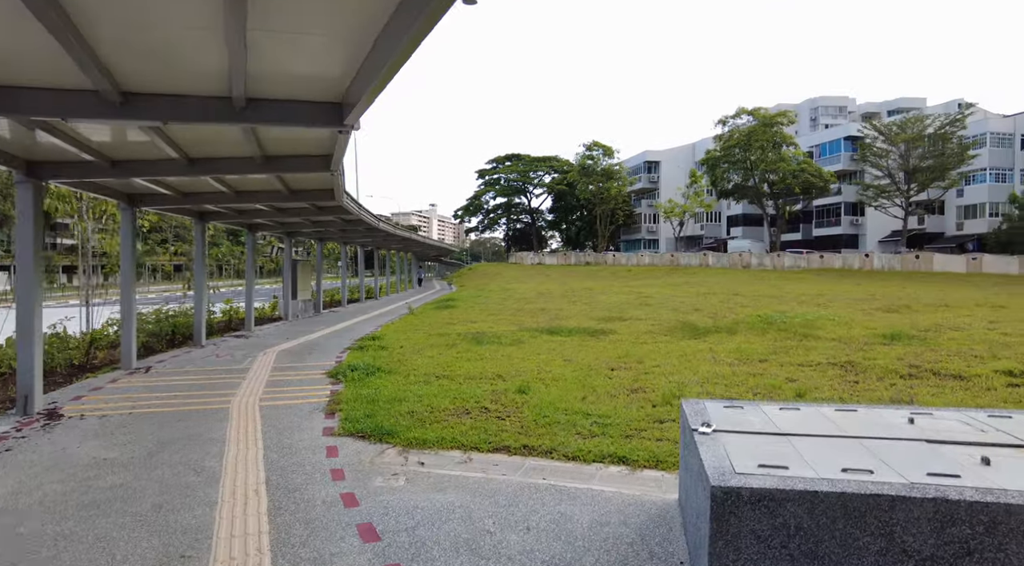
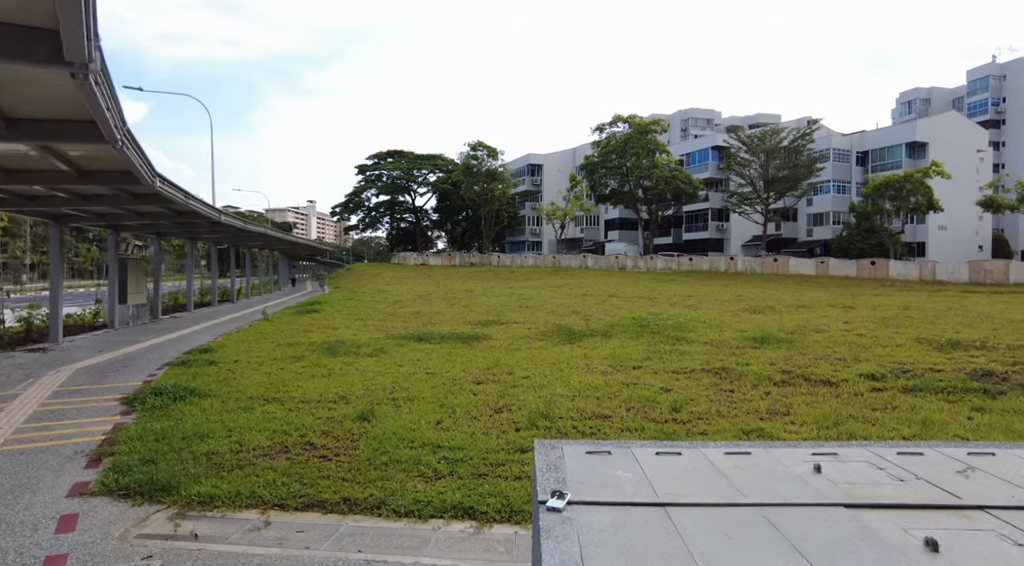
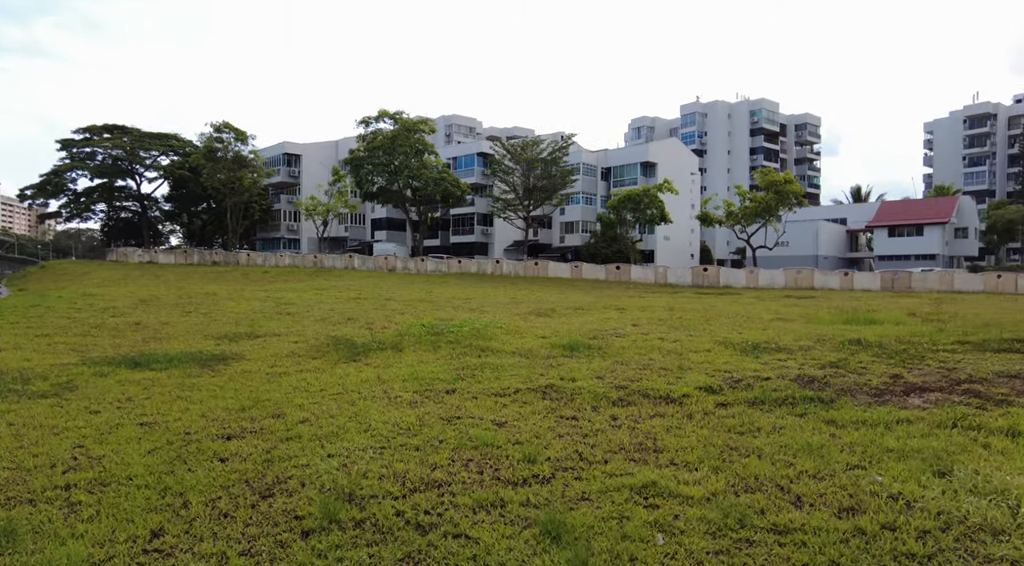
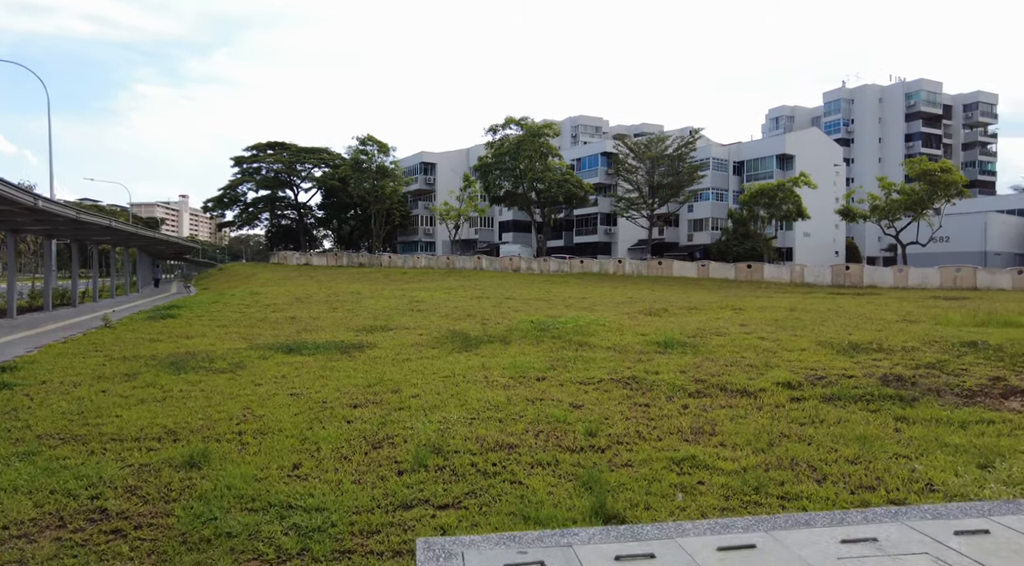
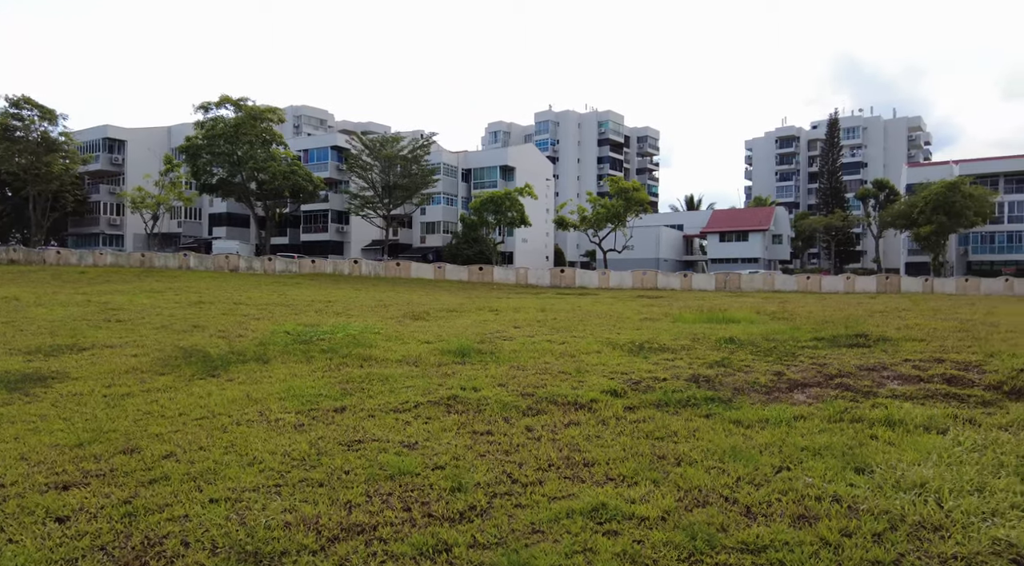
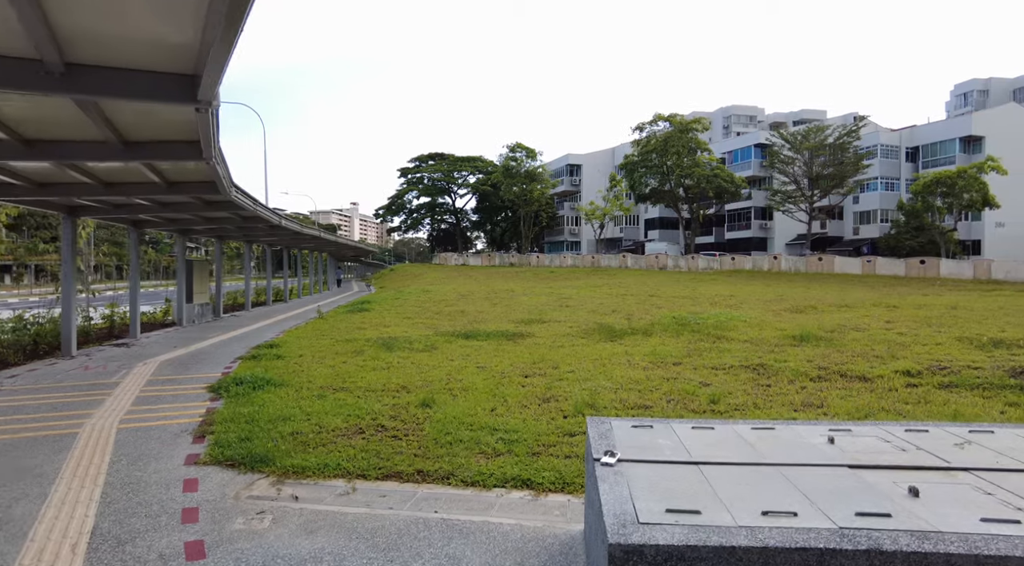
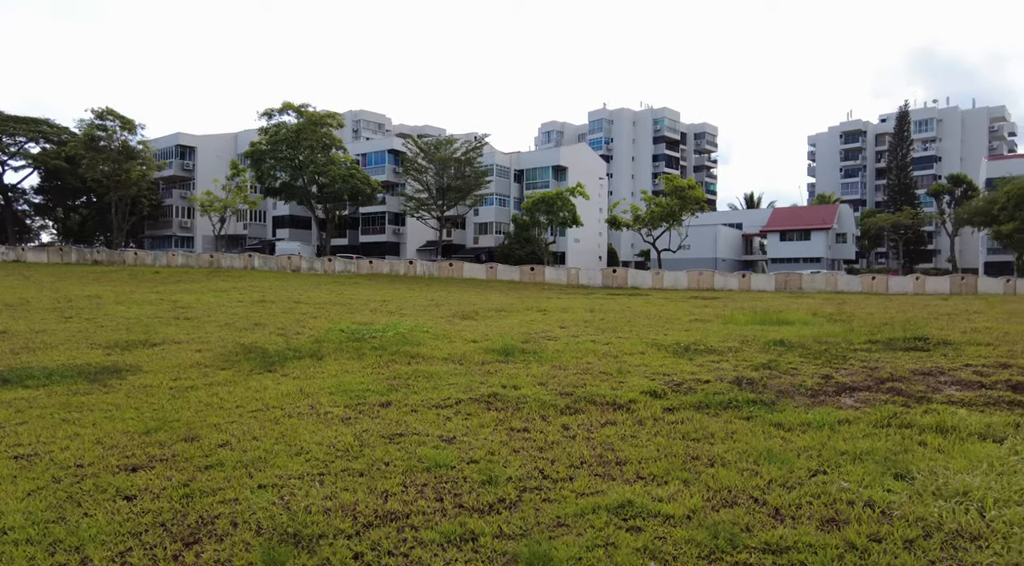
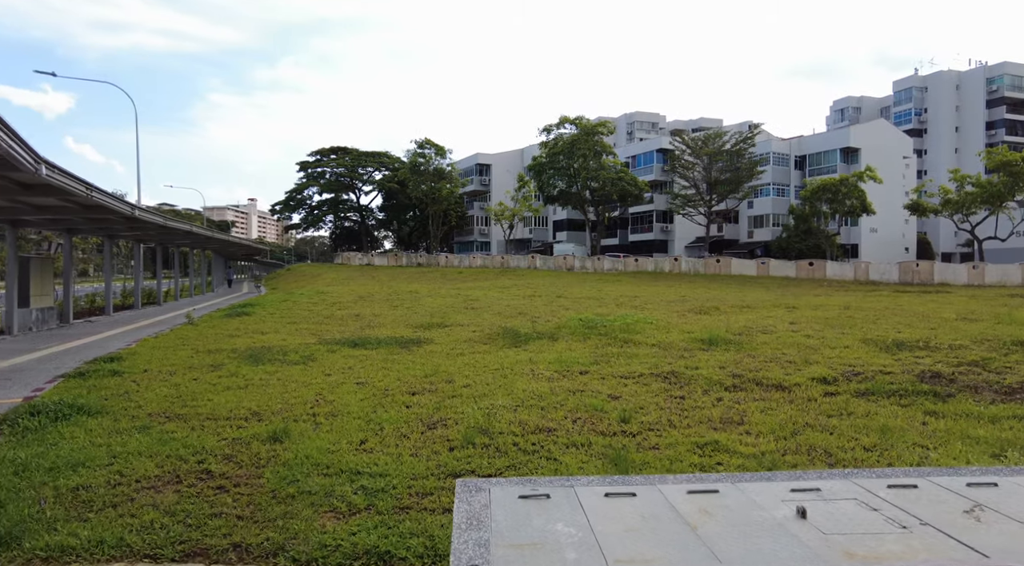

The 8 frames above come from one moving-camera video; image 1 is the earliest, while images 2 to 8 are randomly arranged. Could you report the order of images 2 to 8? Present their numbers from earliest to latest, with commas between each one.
6, 2, 8, 4, 3, 7, 5
